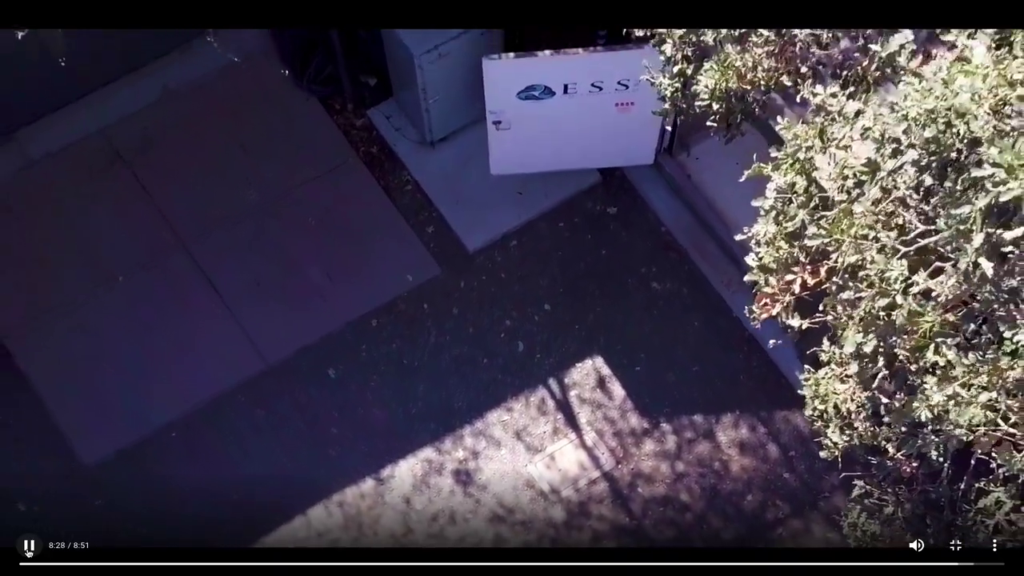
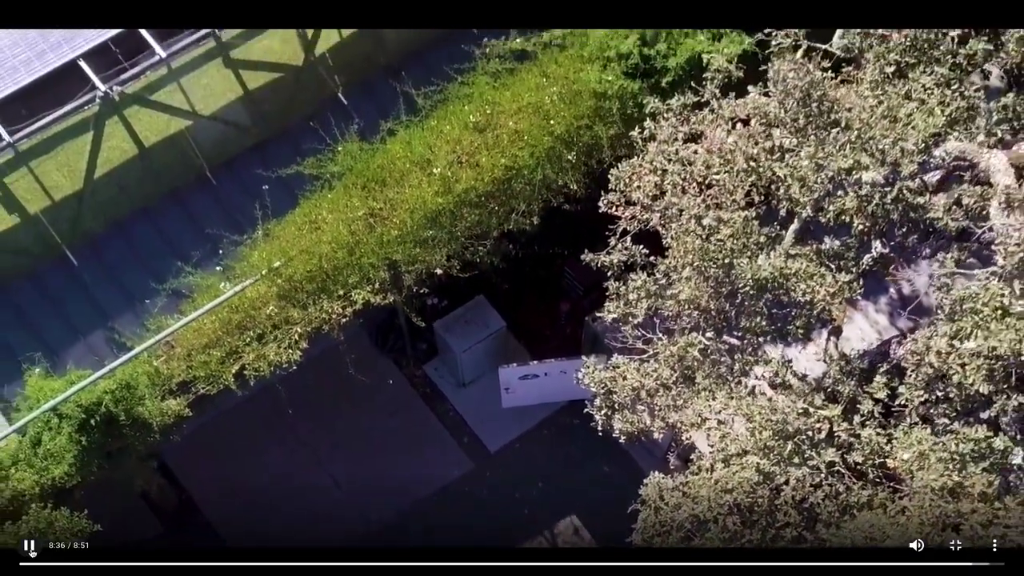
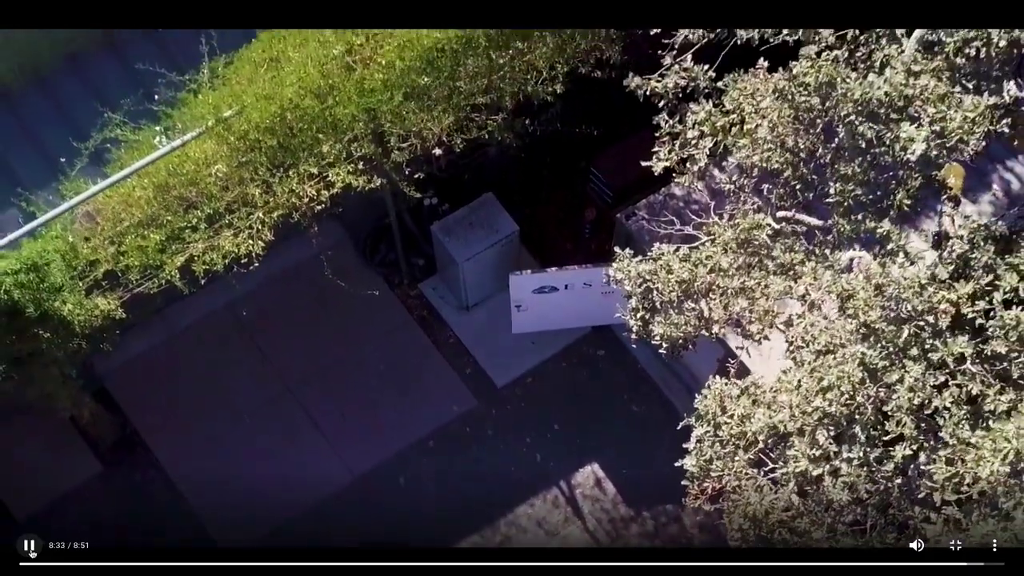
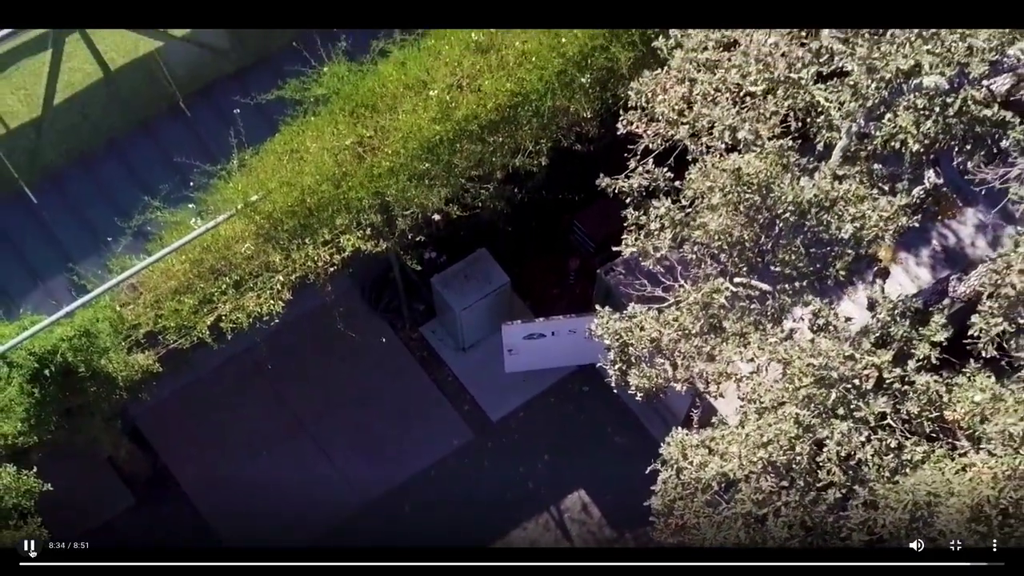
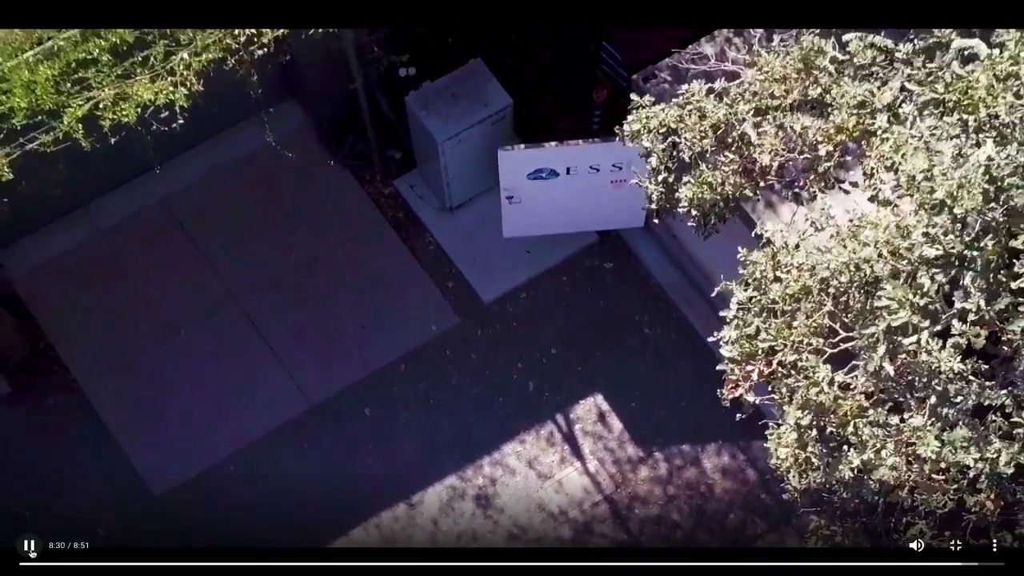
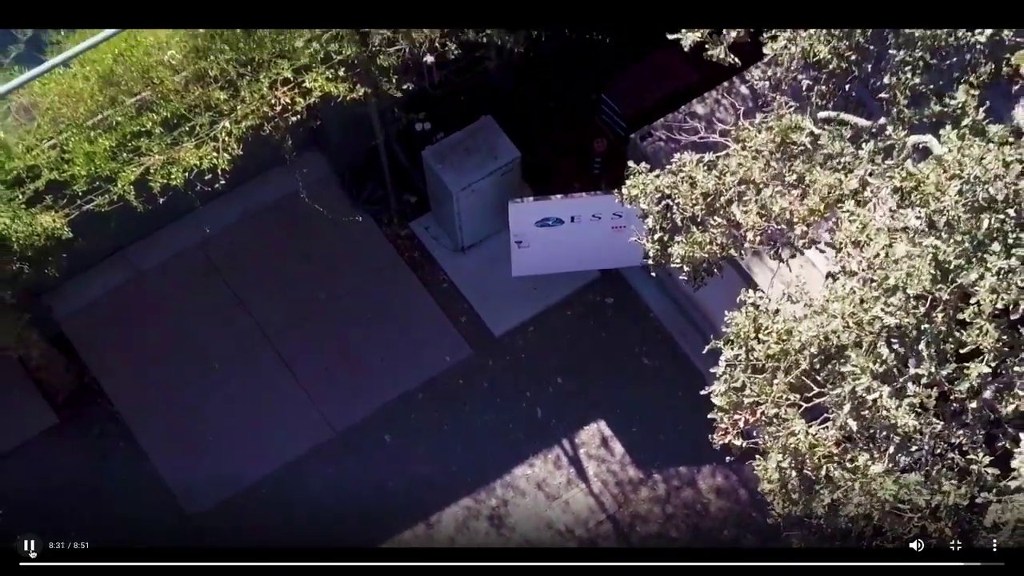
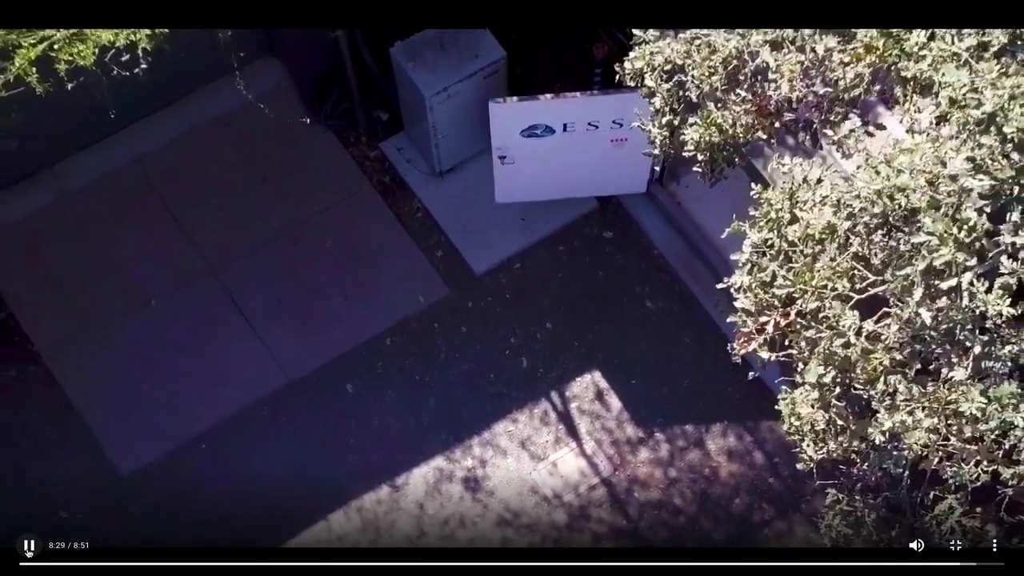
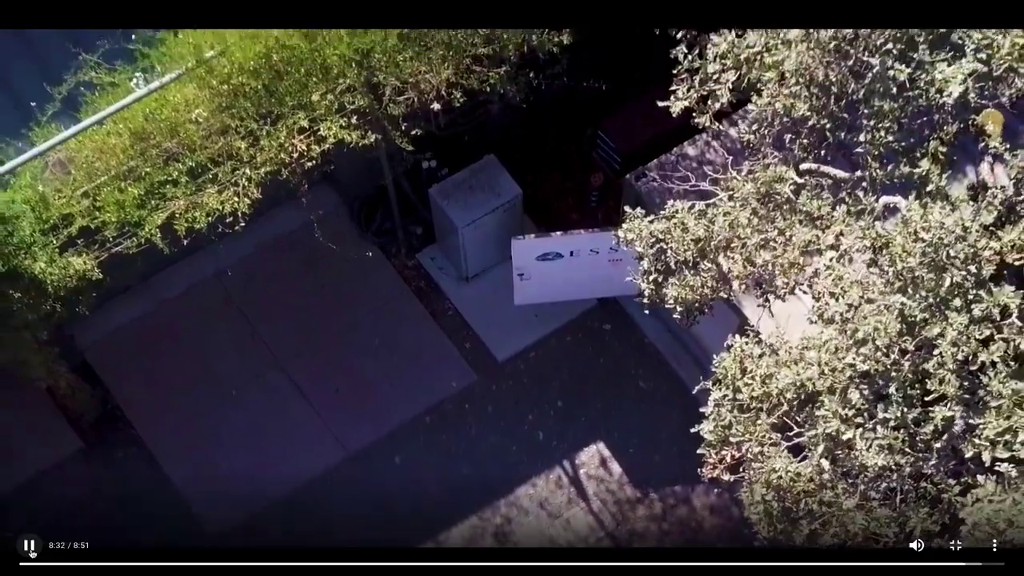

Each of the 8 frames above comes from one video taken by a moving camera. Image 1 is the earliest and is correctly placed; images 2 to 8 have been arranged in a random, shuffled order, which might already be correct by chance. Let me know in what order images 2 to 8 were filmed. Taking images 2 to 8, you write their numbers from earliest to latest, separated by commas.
7, 5, 6, 8, 3, 4, 2
